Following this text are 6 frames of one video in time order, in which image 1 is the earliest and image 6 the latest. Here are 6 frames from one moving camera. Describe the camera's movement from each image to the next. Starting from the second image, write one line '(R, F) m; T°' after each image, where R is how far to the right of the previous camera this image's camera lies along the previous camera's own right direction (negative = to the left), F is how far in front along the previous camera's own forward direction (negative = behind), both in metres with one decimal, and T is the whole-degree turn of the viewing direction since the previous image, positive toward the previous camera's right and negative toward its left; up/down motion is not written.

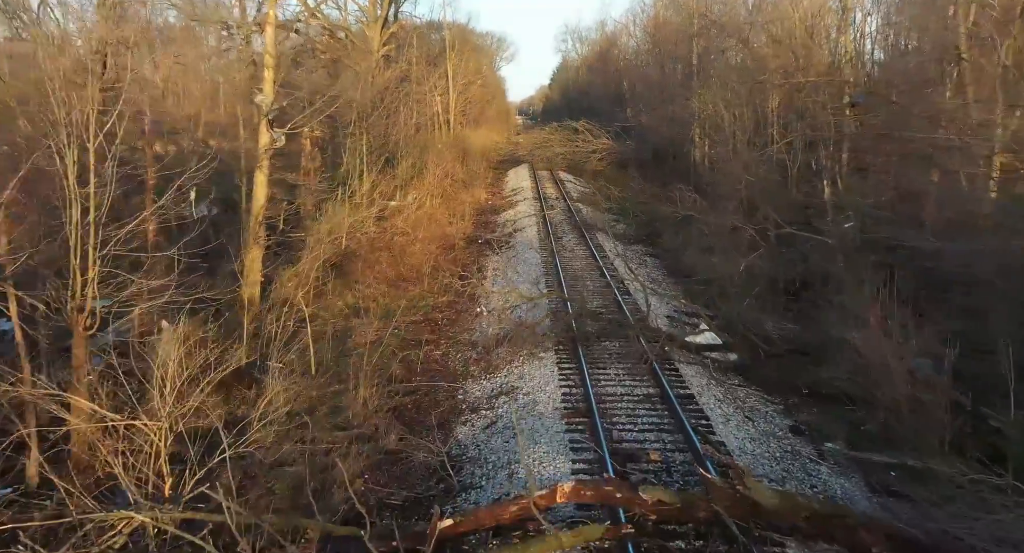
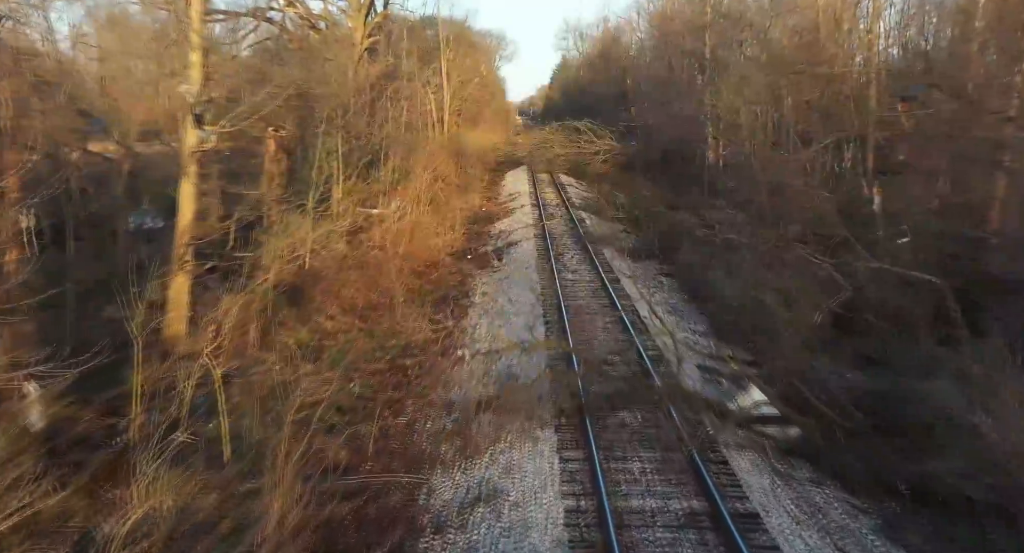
(+0.2, +2.2) m; 0°
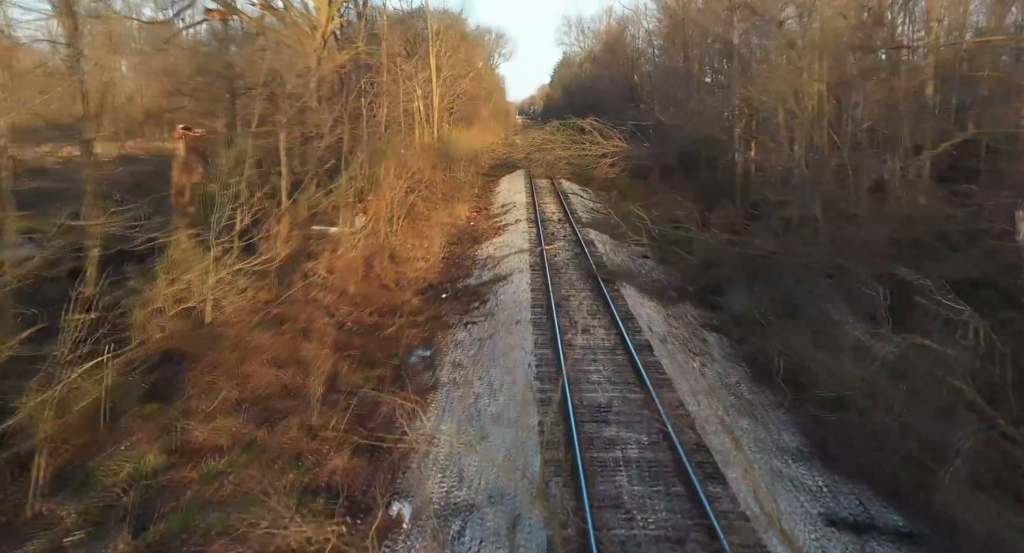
(+0.2, +3.7) m; 0°
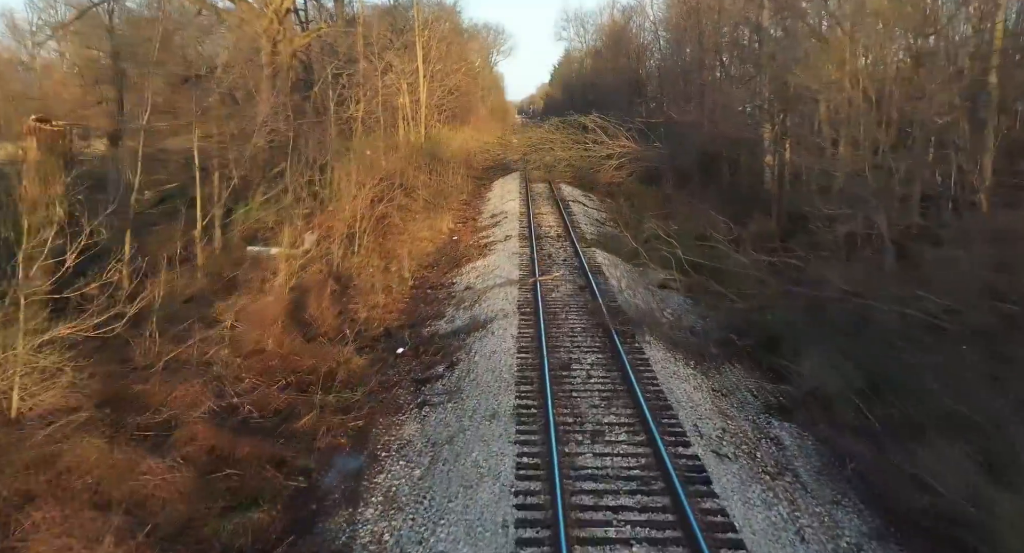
(+0.3, +3.1) m; 0°
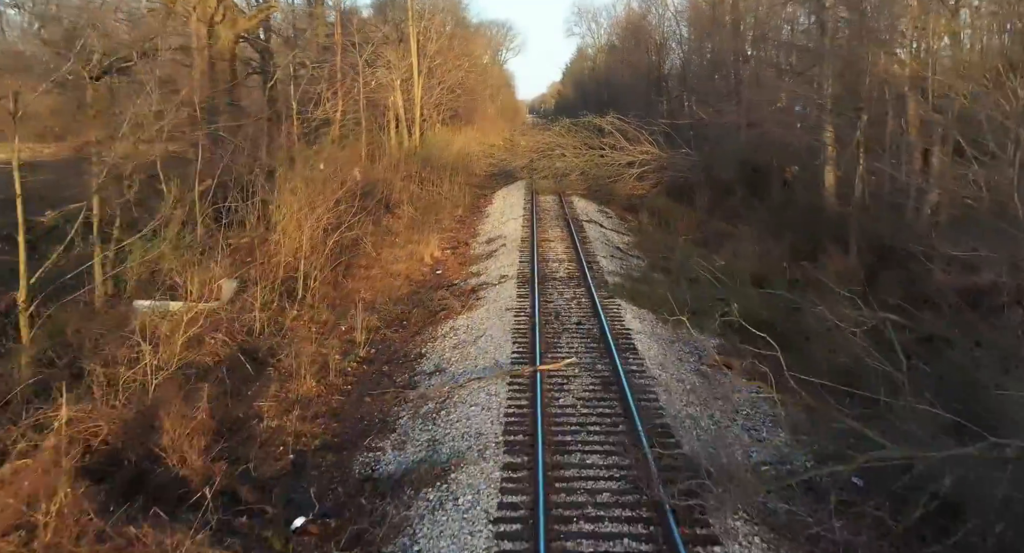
(+0.2, +3.5) m; -1°
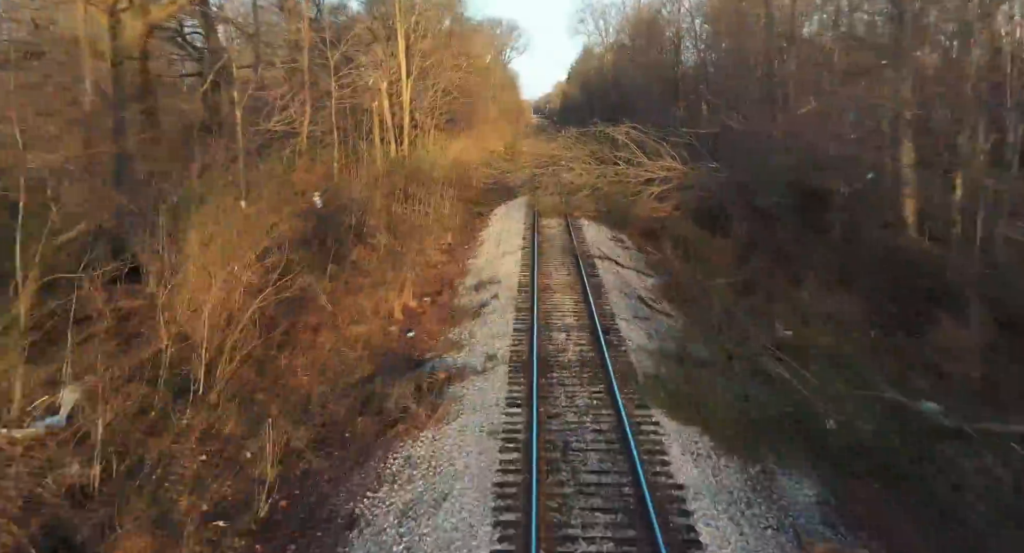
(+0.2, +3.1) m; 0°
